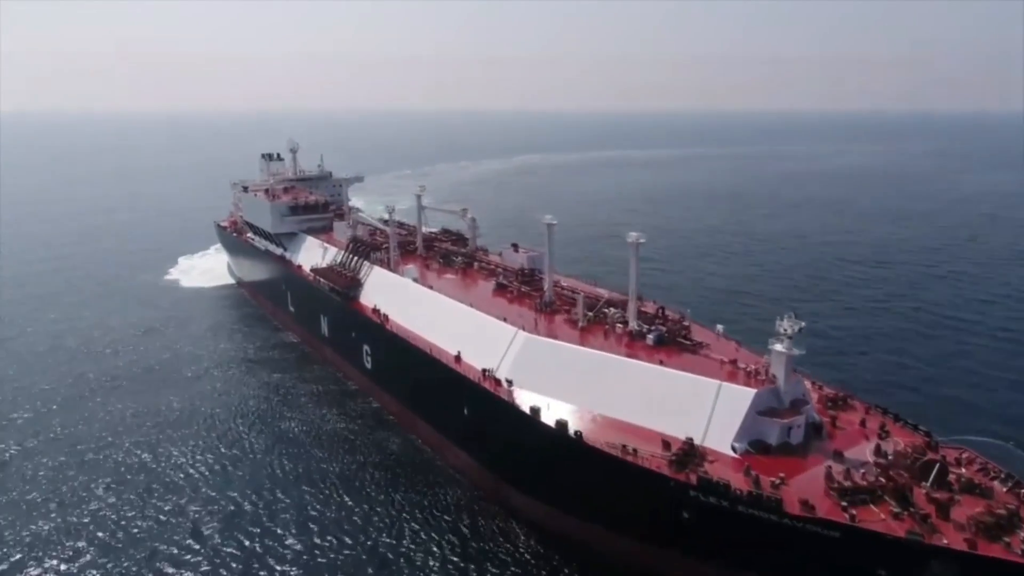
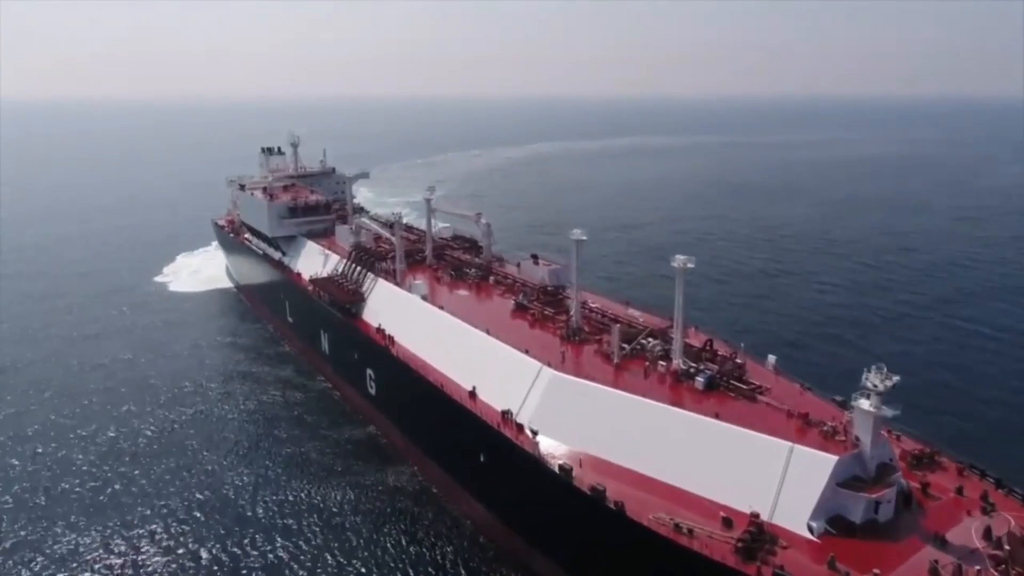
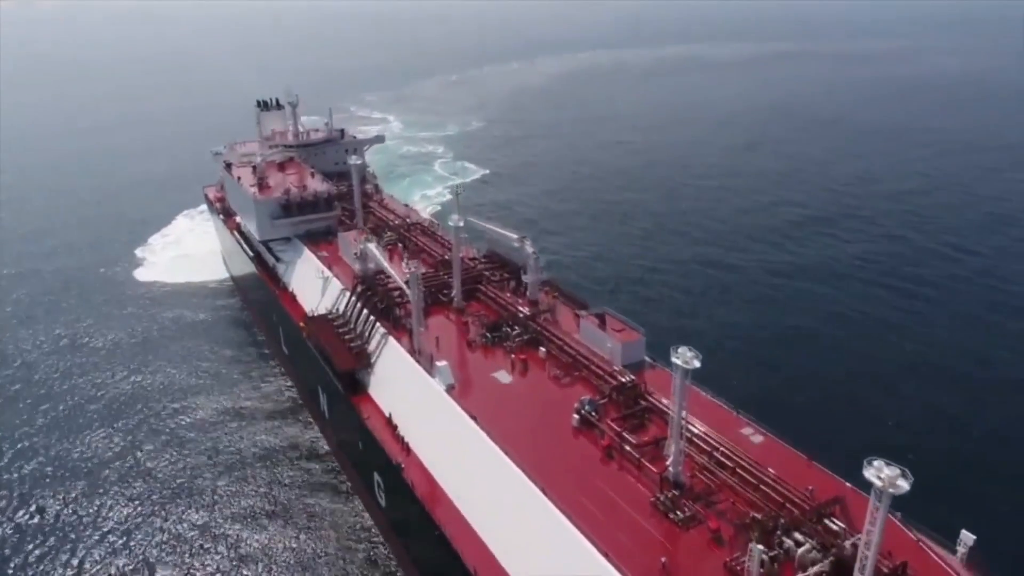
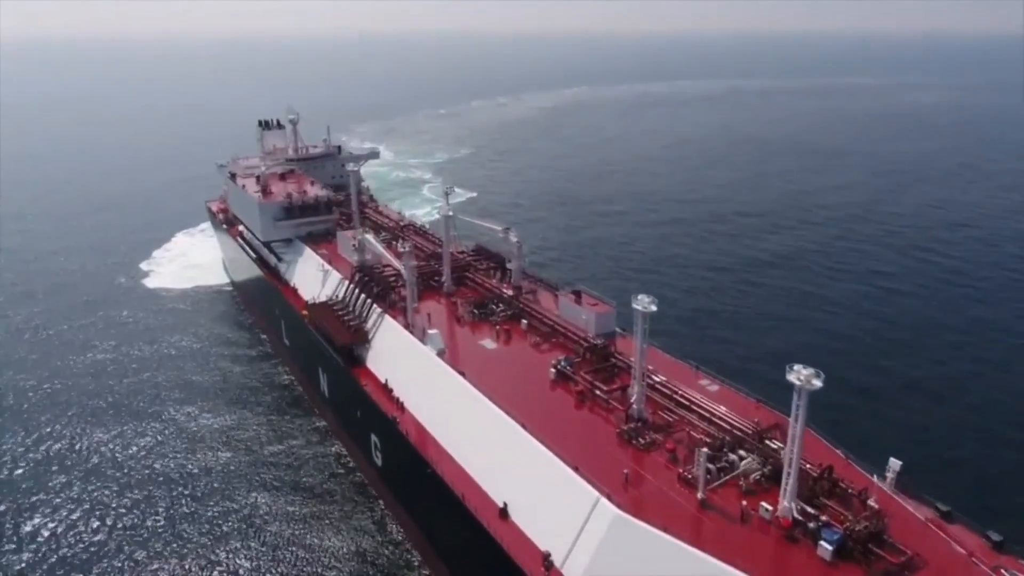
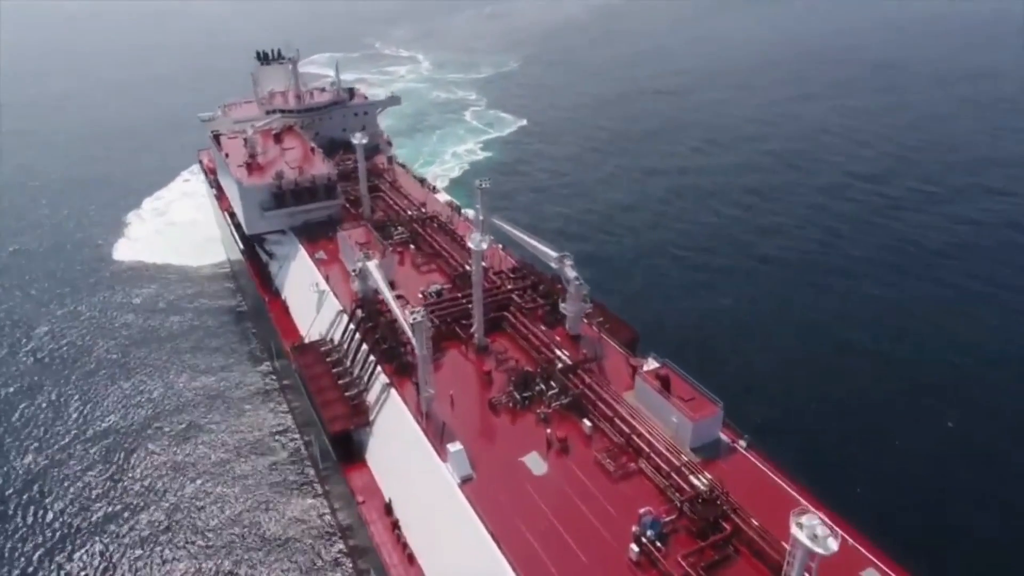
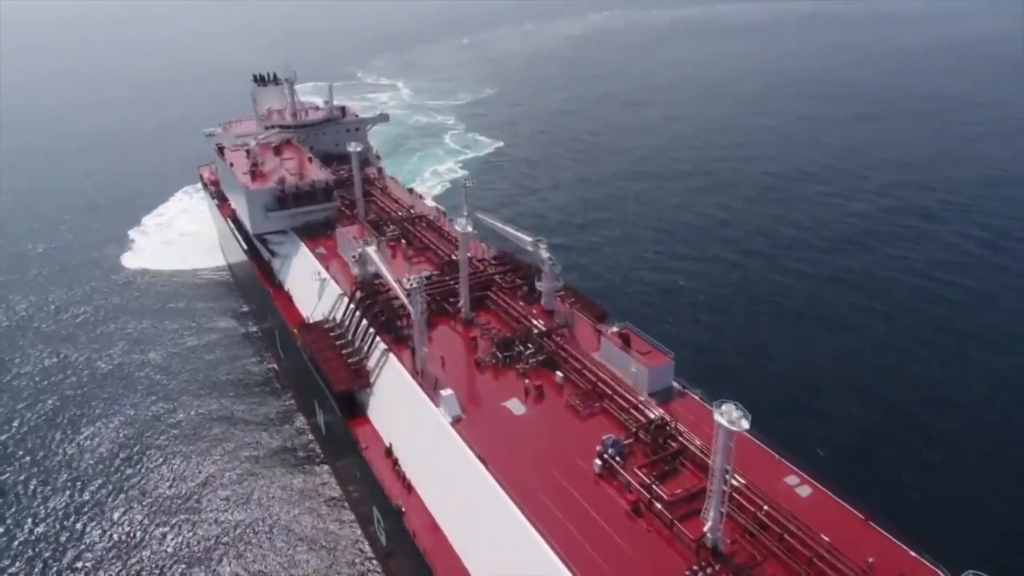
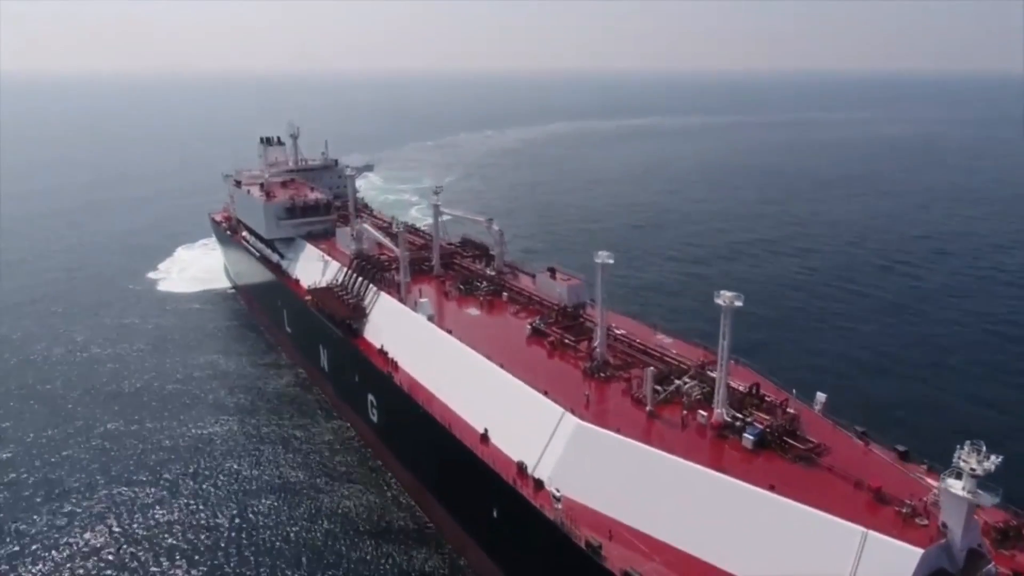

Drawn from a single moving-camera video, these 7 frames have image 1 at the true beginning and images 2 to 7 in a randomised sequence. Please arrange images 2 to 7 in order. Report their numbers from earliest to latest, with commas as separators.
2, 7, 4, 3, 6, 5
